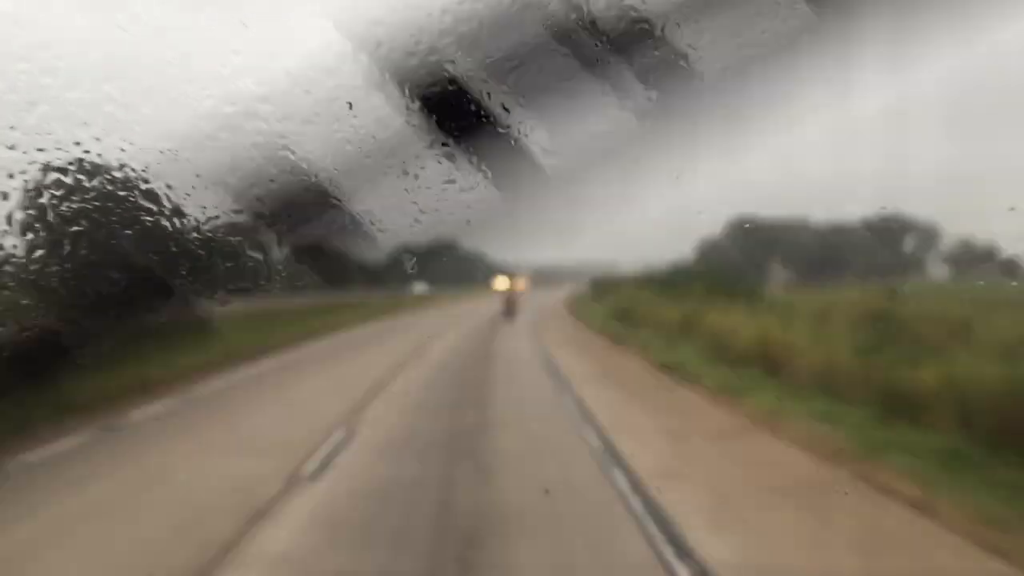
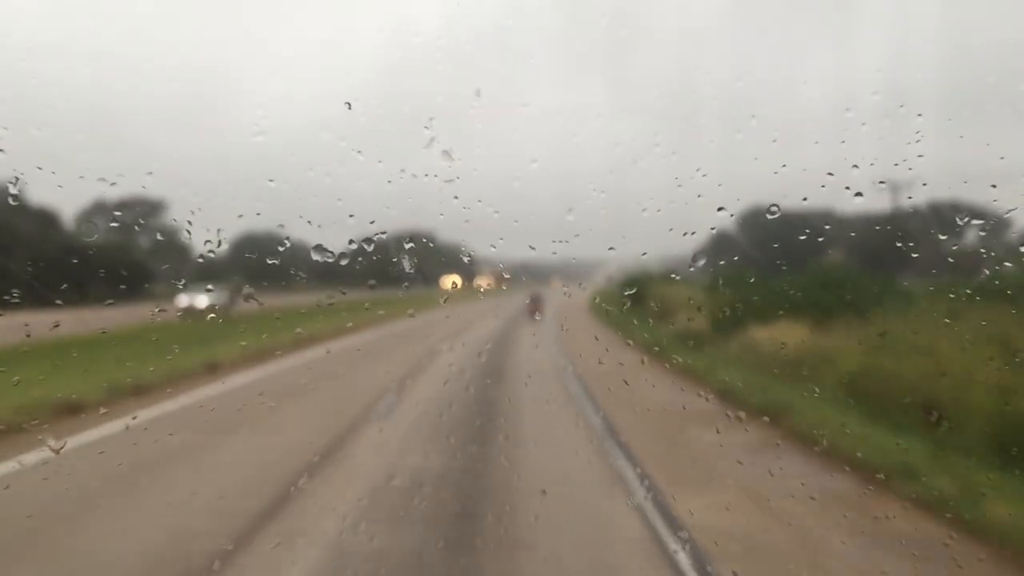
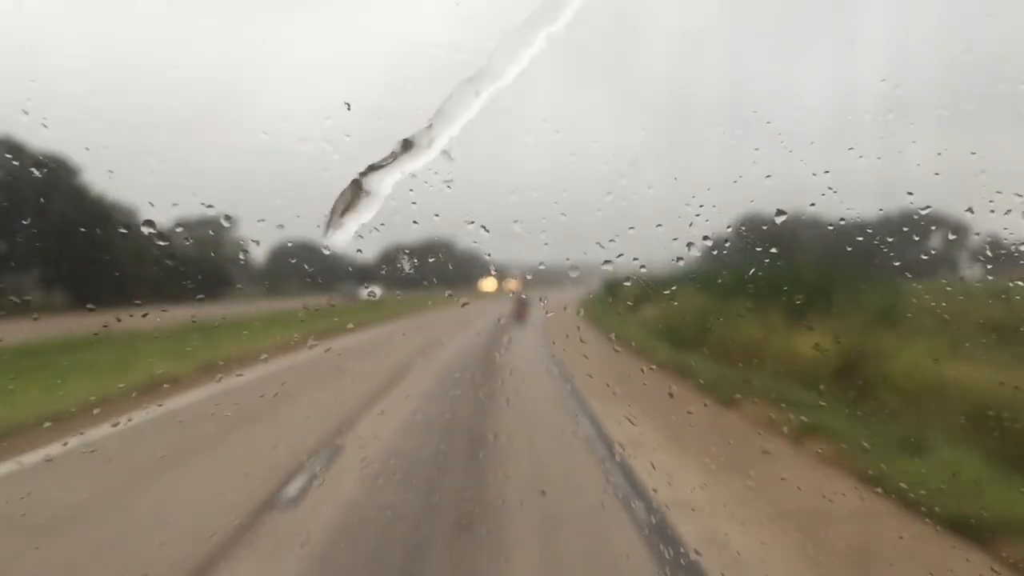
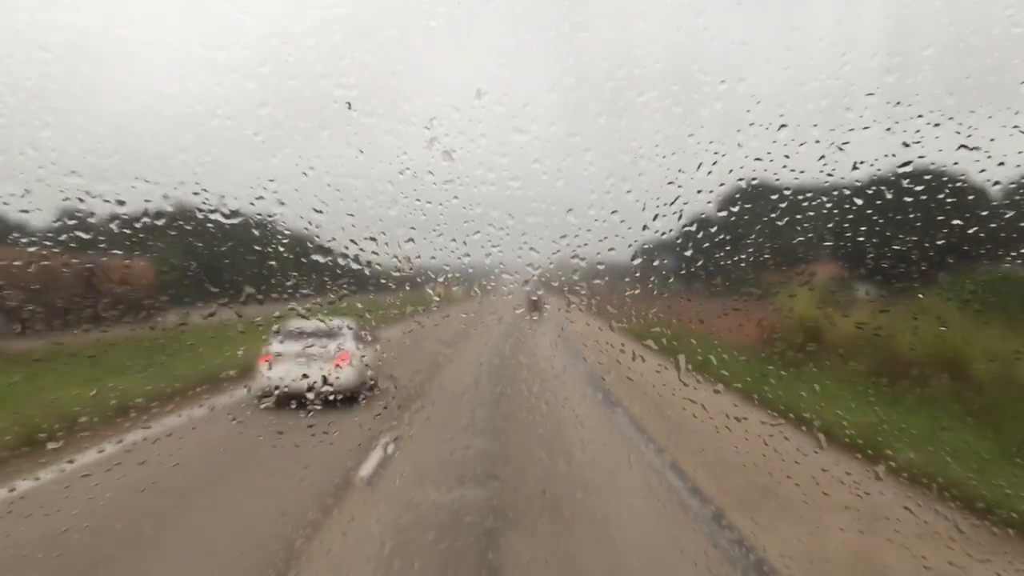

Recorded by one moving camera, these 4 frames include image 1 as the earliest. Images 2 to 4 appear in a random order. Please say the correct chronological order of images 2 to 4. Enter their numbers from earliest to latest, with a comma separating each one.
3, 2, 4
